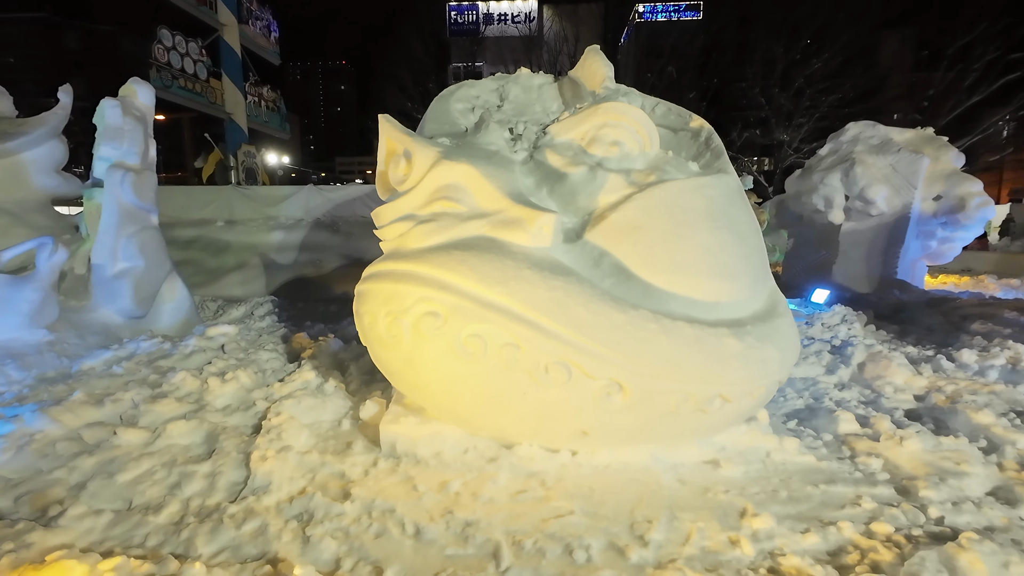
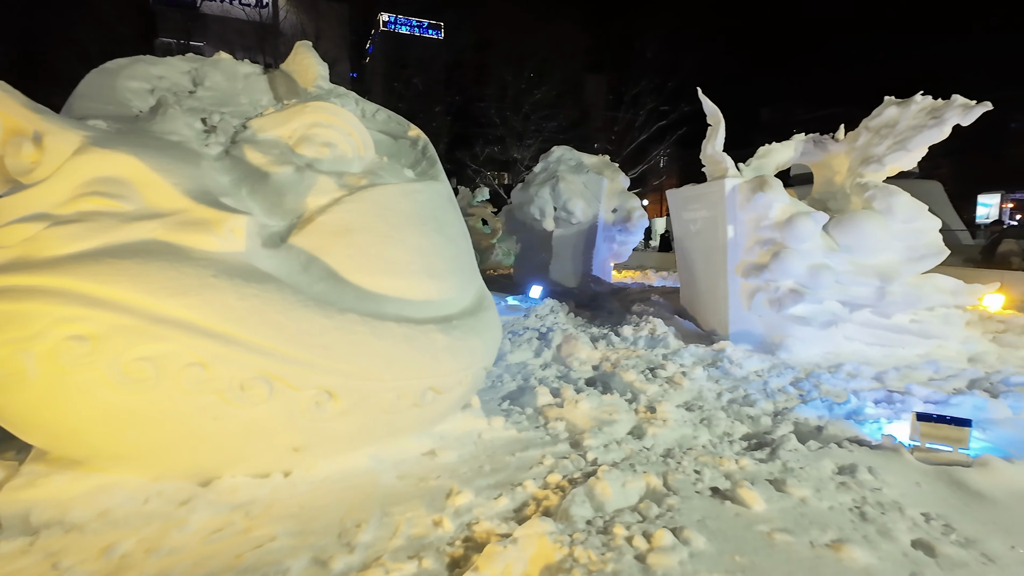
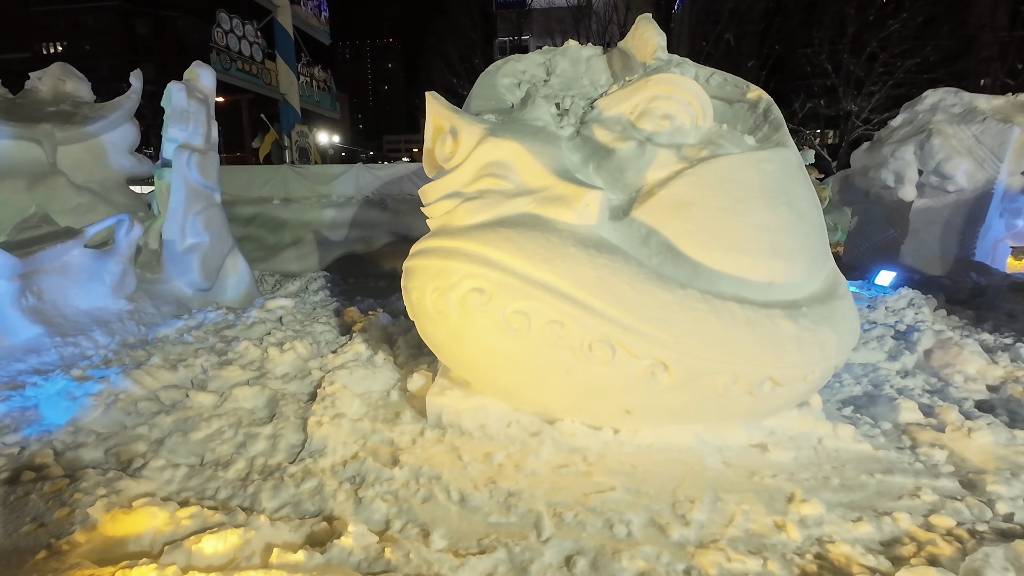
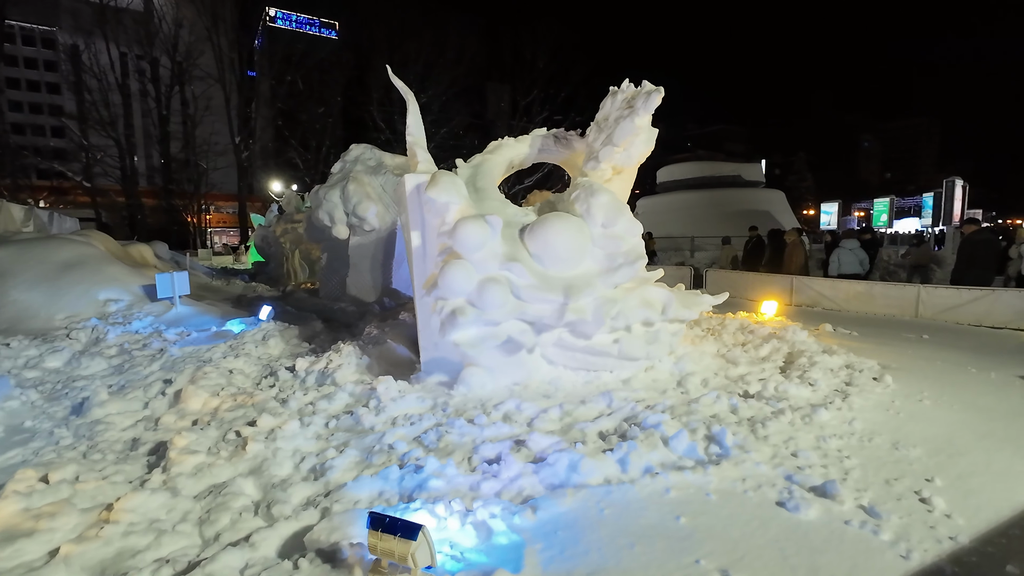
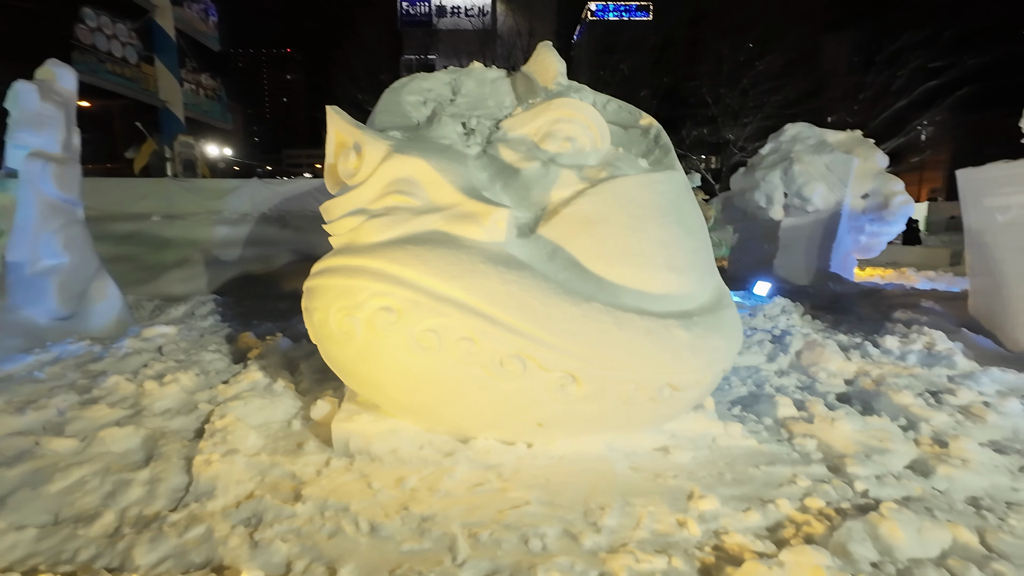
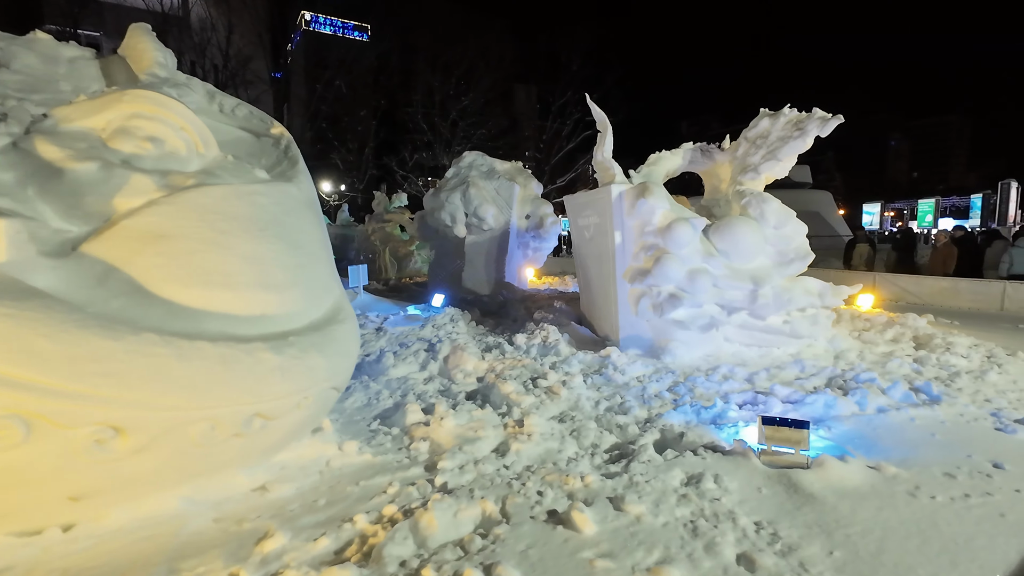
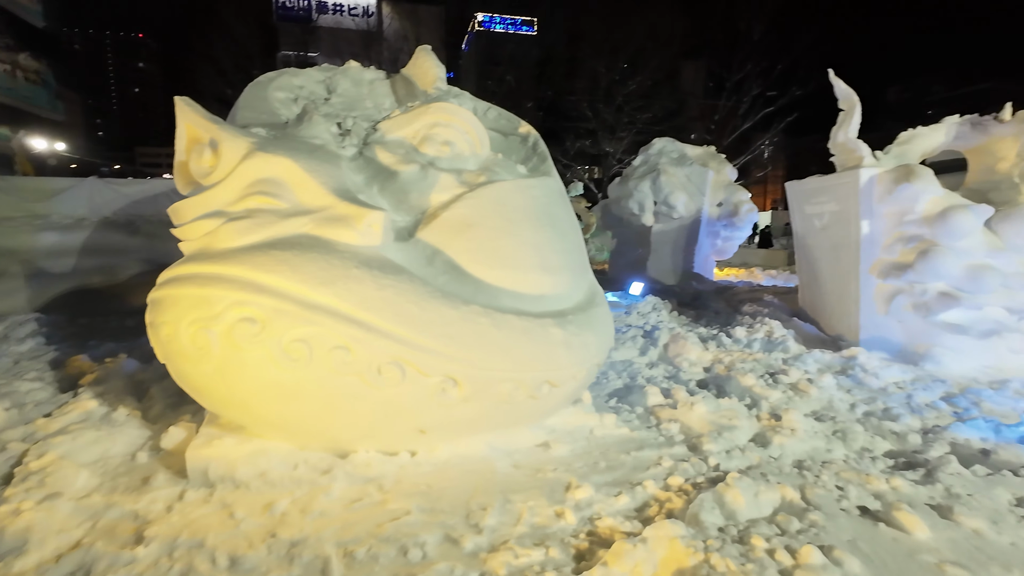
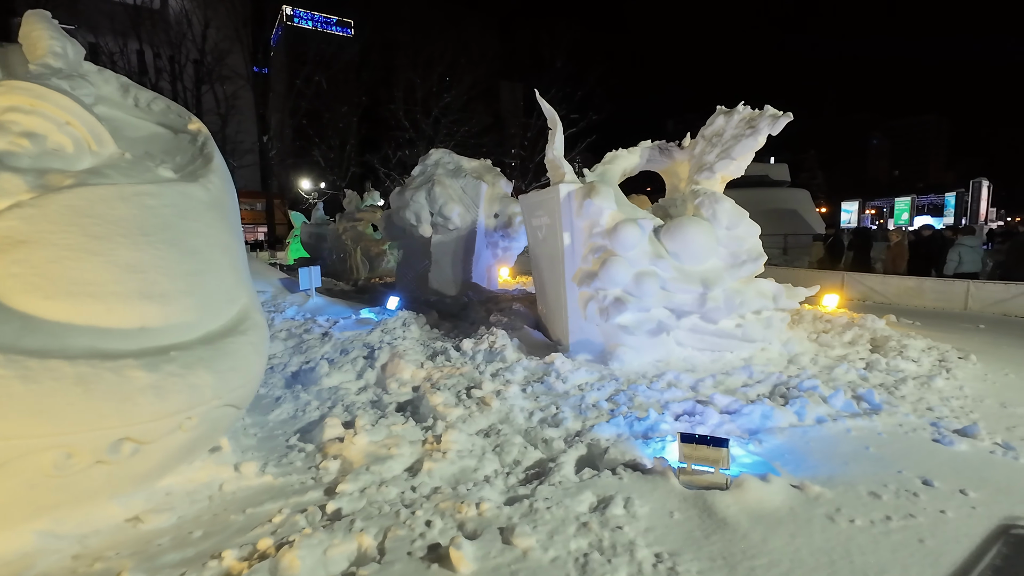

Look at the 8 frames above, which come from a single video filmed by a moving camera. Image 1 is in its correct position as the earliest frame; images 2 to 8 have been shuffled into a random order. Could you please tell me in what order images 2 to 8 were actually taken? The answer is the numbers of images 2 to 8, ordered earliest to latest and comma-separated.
3, 5, 7, 2, 6, 8, 4
